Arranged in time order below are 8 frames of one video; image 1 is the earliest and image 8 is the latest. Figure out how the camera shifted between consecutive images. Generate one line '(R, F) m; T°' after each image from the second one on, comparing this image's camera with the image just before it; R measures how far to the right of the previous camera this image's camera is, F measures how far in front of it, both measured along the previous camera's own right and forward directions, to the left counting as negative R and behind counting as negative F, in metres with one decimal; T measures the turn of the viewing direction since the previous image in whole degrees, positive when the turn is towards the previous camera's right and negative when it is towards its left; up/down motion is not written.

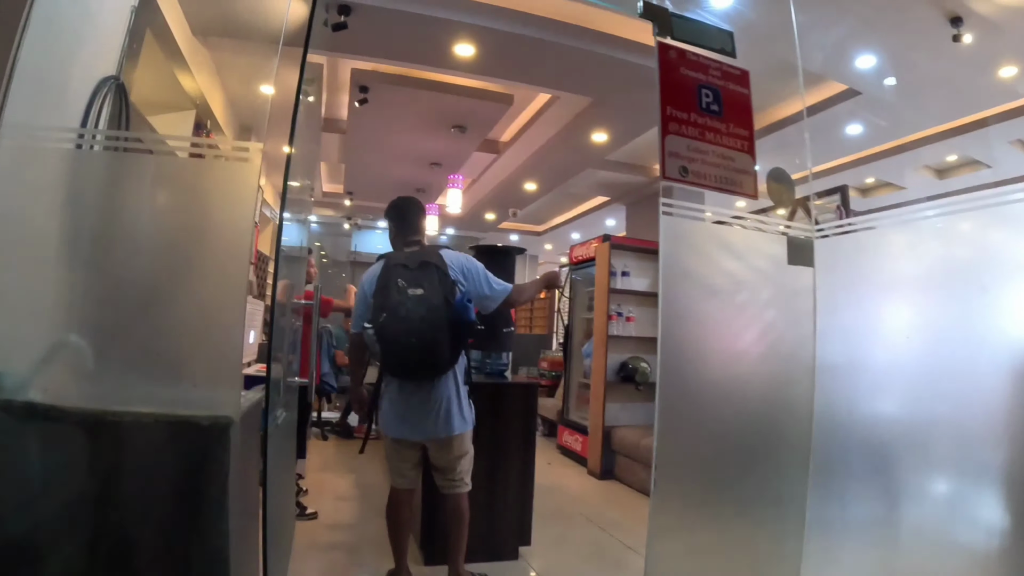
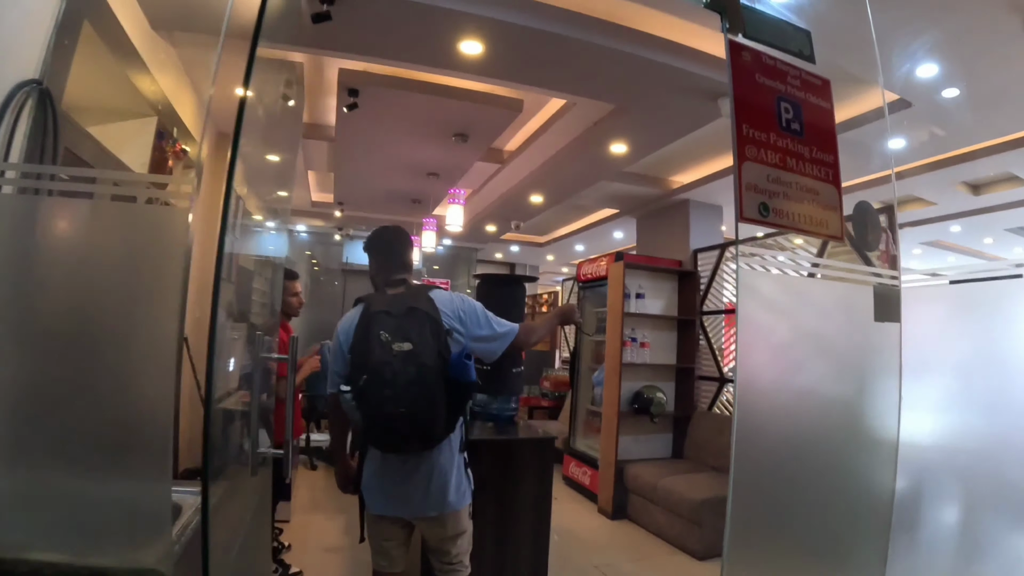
(-0.1, +0.5) m; +1°
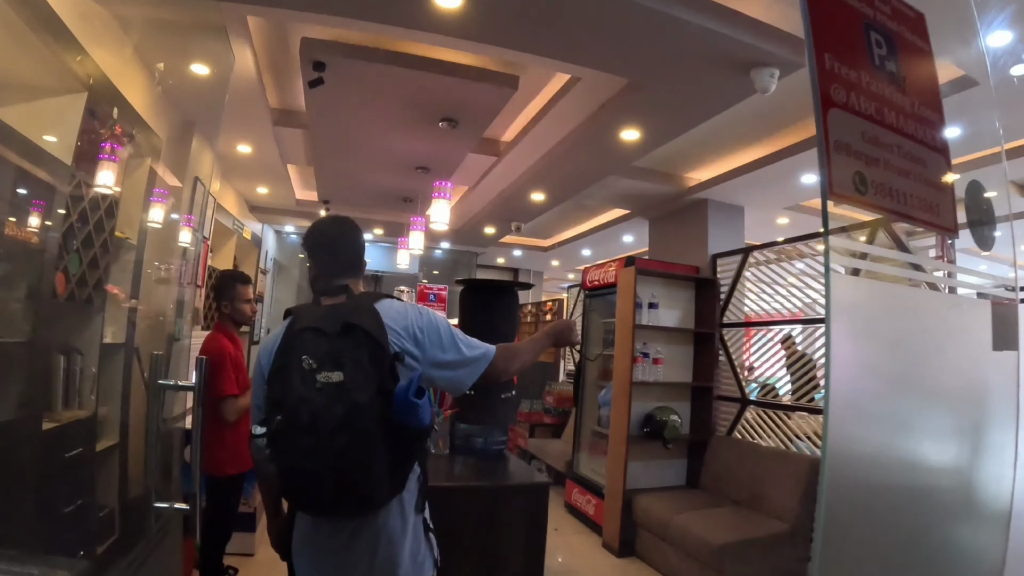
(+0.1, +0.5) m; -1°
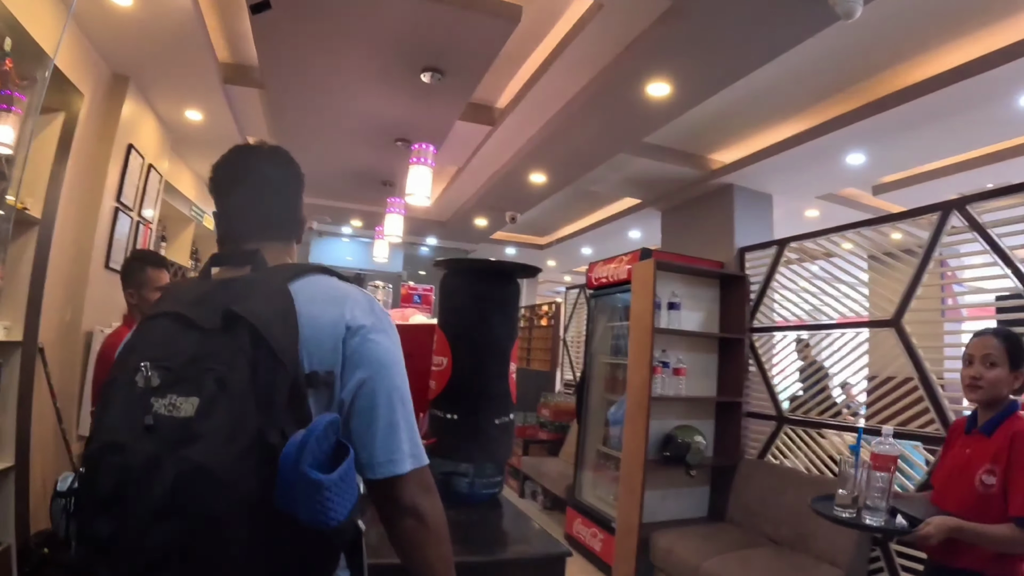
(0.0, +0.6) m; +1°
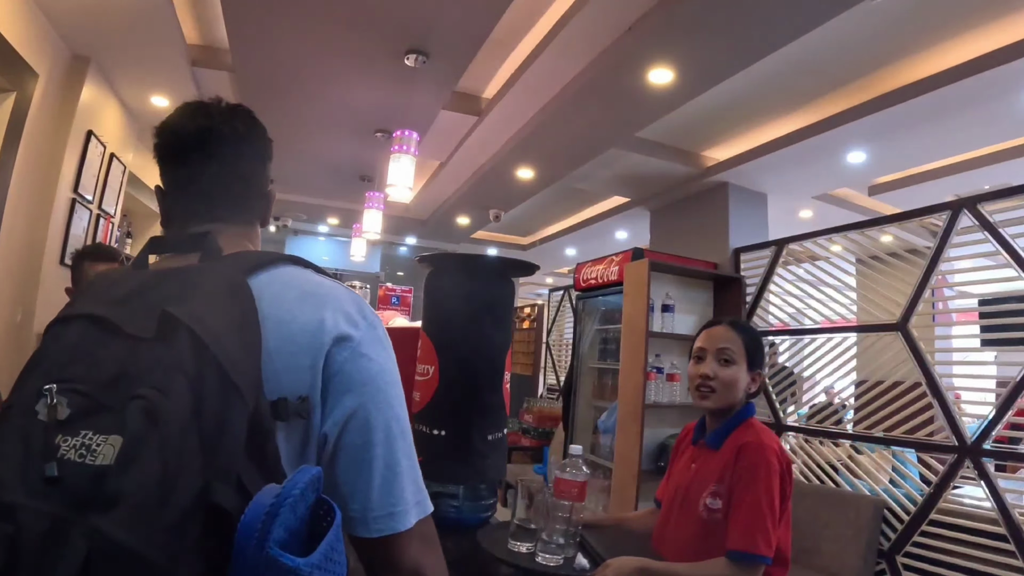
(-0.1, +0.2) m; +2°
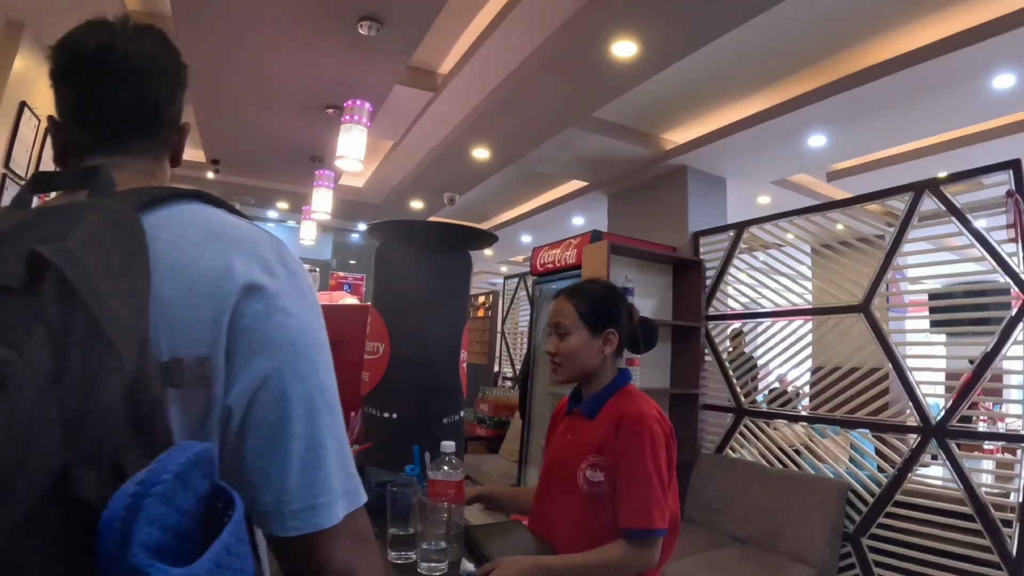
(0.0, +0.1) m; +4°
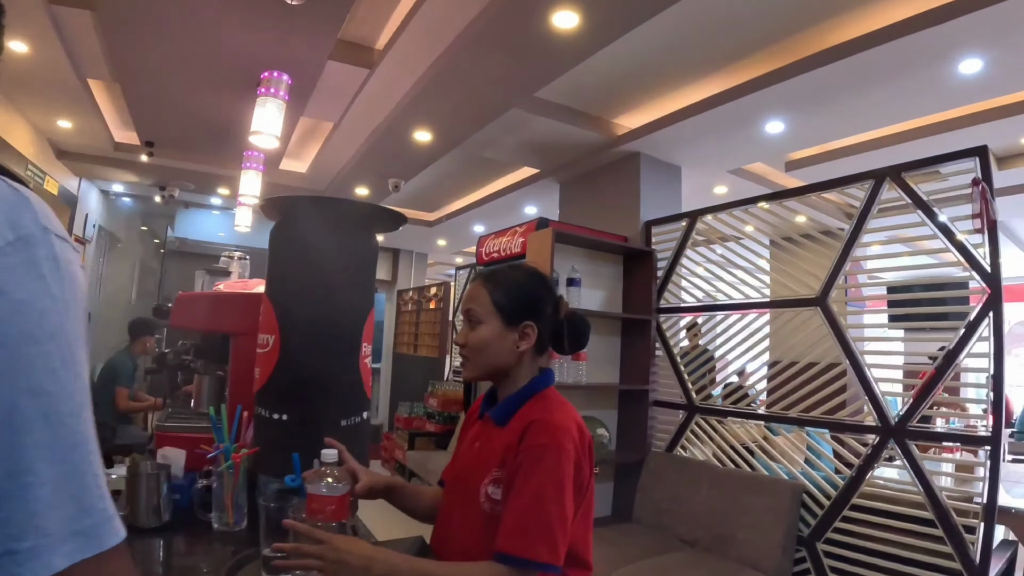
(+0.2, +0.2) m; +3°
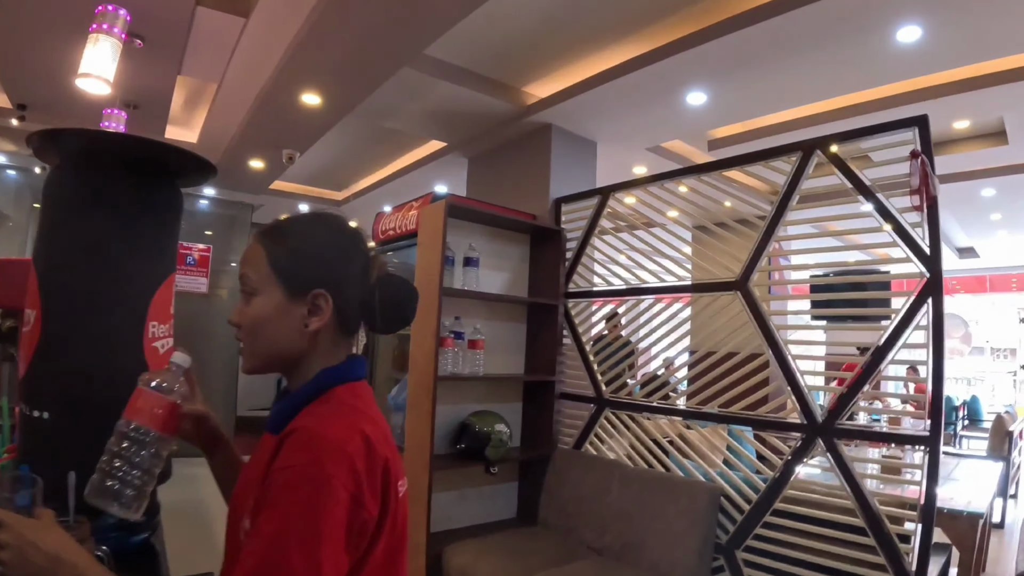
(+0.3, +0.3) m; +5°
